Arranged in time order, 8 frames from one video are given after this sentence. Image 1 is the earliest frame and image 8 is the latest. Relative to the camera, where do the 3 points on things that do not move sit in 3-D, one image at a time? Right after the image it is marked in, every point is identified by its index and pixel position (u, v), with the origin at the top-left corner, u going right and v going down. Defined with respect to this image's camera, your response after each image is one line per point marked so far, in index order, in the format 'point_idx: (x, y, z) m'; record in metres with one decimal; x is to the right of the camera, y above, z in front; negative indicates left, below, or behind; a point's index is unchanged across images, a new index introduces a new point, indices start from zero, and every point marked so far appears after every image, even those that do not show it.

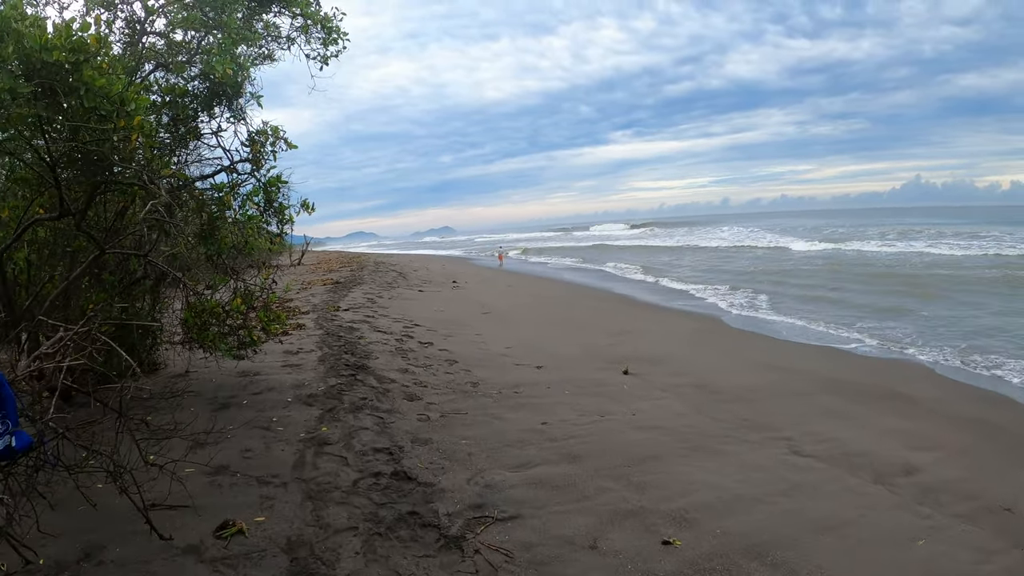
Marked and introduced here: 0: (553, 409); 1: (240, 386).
0: (+0.4, -1.1, +4.9) m
1: (-2.6, -0.9, +5.1) m
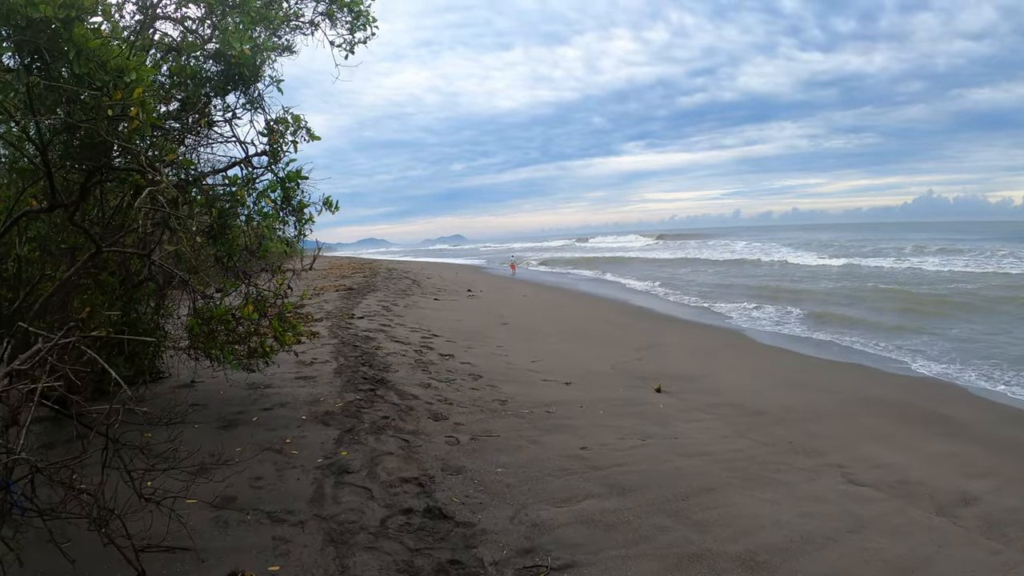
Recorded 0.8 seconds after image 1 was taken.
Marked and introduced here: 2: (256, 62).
0: (+0.7, -1.2, +4.5) m
1: (-2.3, -1.0, +4.7) m
2: (-1.8, +1.6, +3.6) m
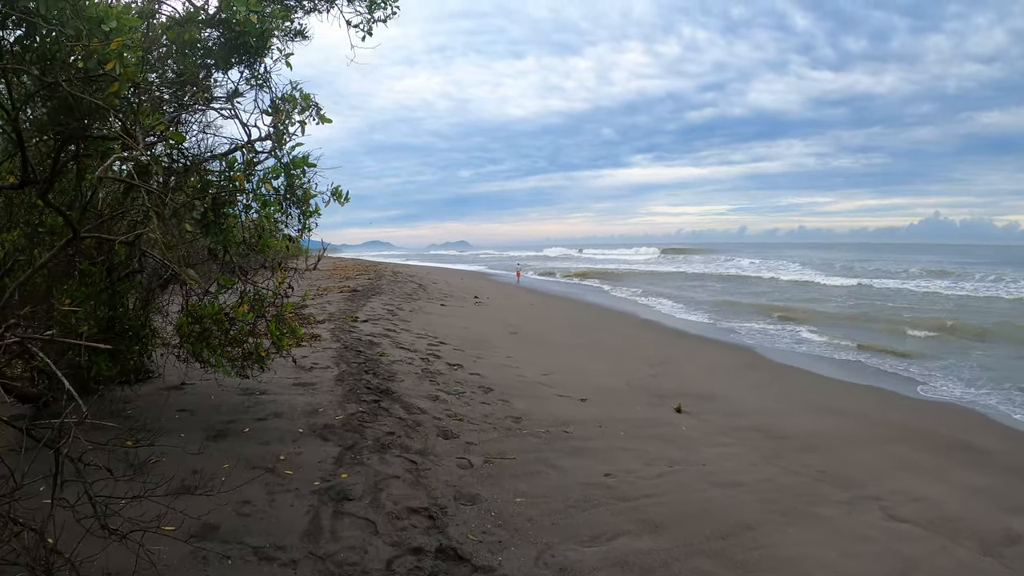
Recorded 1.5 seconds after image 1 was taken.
0: (+0.8, -1.3, +4.1) m
1: (-2.2, -1.0, +4.3) m
2: (-1.6, +1.6, +3.3) m
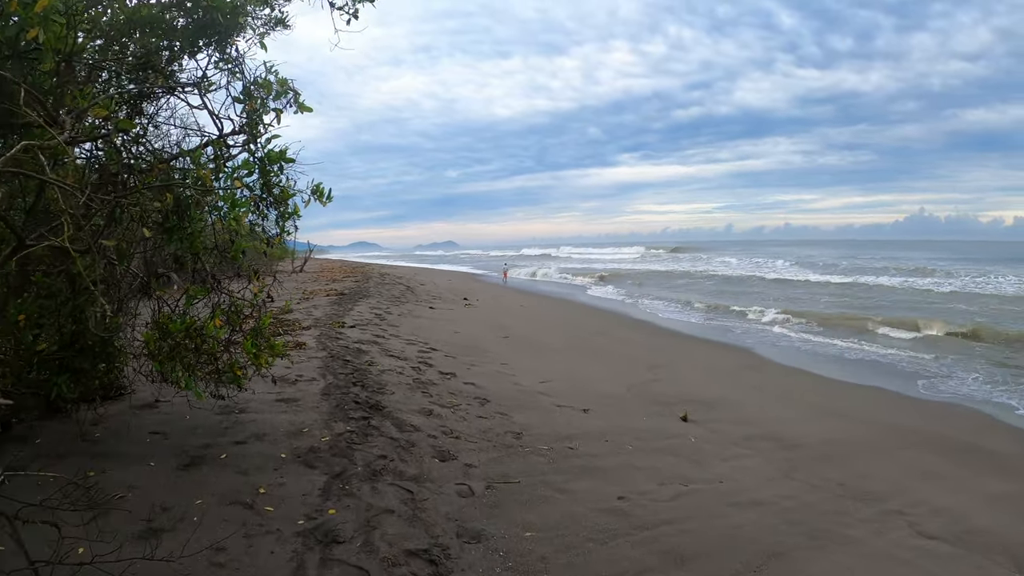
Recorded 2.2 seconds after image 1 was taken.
0: (+0.8, -1.4, +3.8) m
1: (-2.2, -1.1, +3.9) m
2: (-1.5, +1.5, +3.0) m
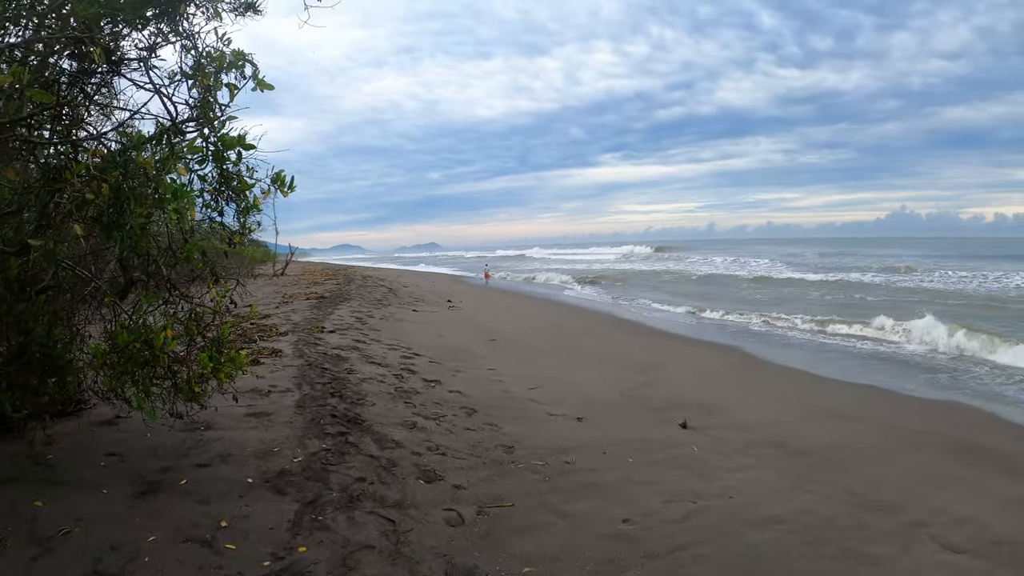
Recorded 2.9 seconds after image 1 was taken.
0: (+0.8, -1.4, +3.5) m
1: (-2.2, -1.1, +3.5) m
2: (-1.6, +1.5, +2.6) m
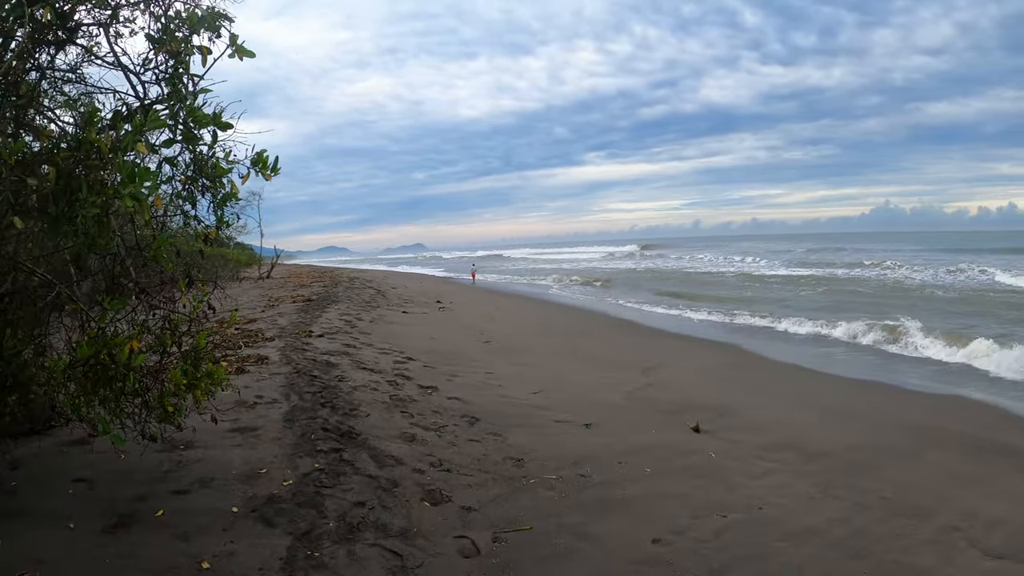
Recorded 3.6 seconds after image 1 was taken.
0: (+0.8, -1.3, +3.2) m
1: (-2.1, -1.1, +3.2) m
2: (-1.5, +1.5, +2.3) m
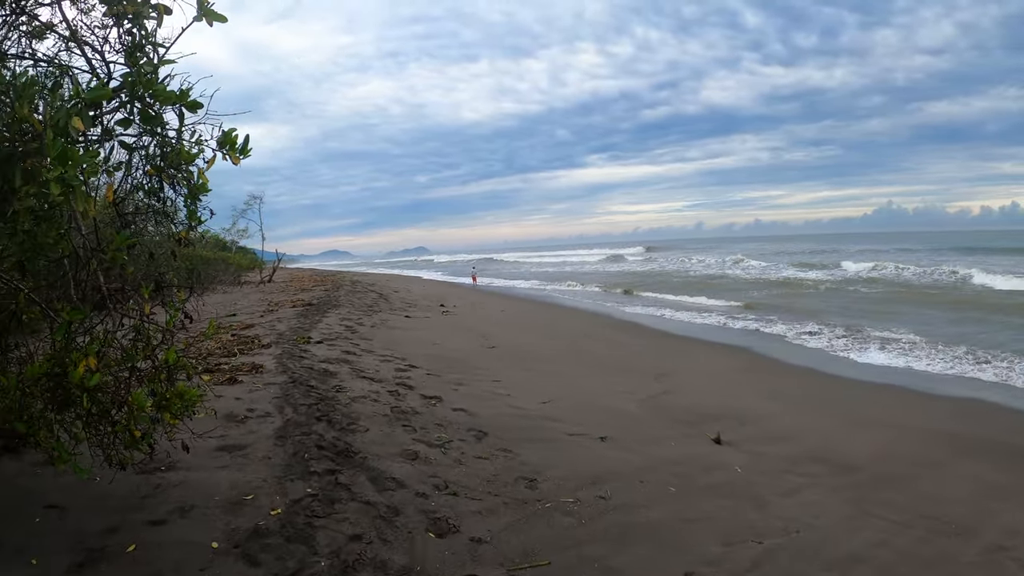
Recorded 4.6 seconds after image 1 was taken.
0: (+0.9, -1.4, +2.9) m
1: (-2.1, -1.2, +2.9) m
2: (-1.5, +1.5, +2.0) m
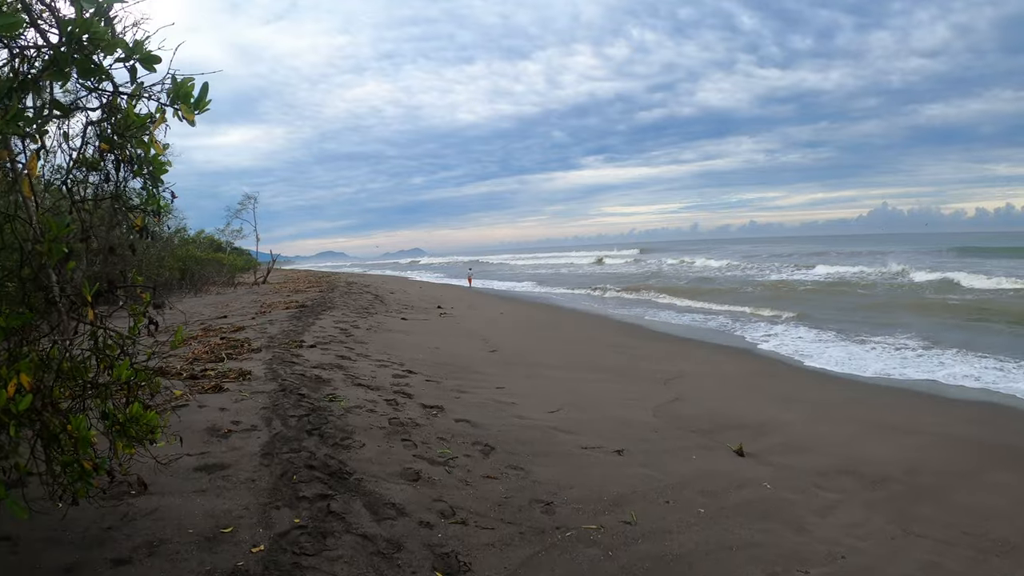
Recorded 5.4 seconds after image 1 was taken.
0: (+1.0, -1.4, +2.6) m
1: (-2.0, -1.2, +2.5) m
2: (-1.4, +1.4, +1.6) m
